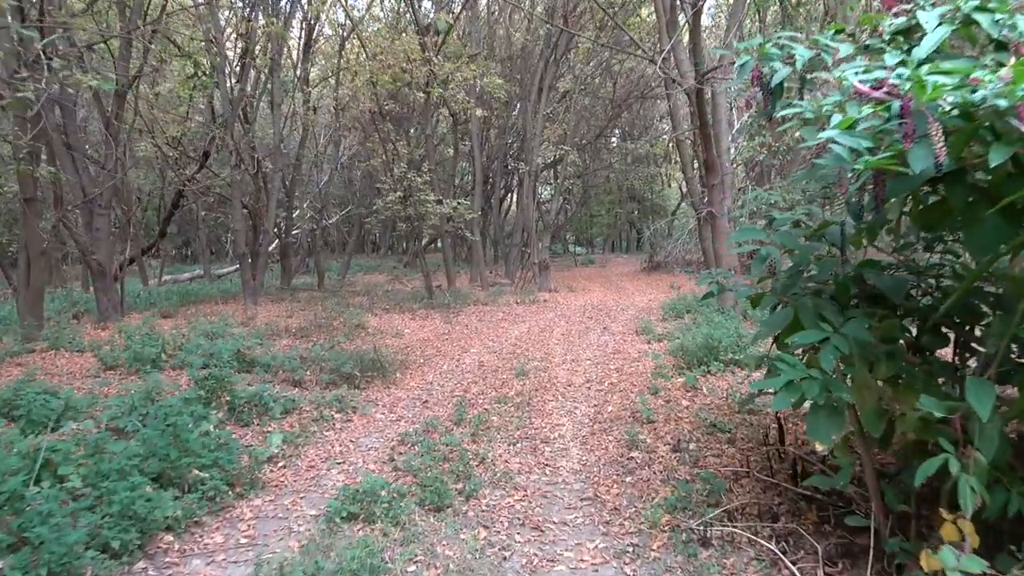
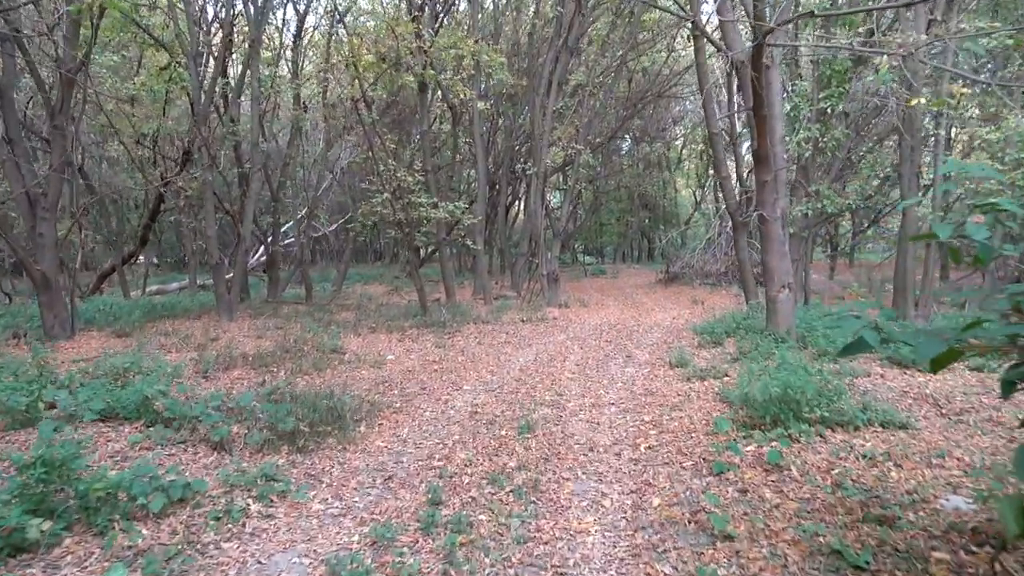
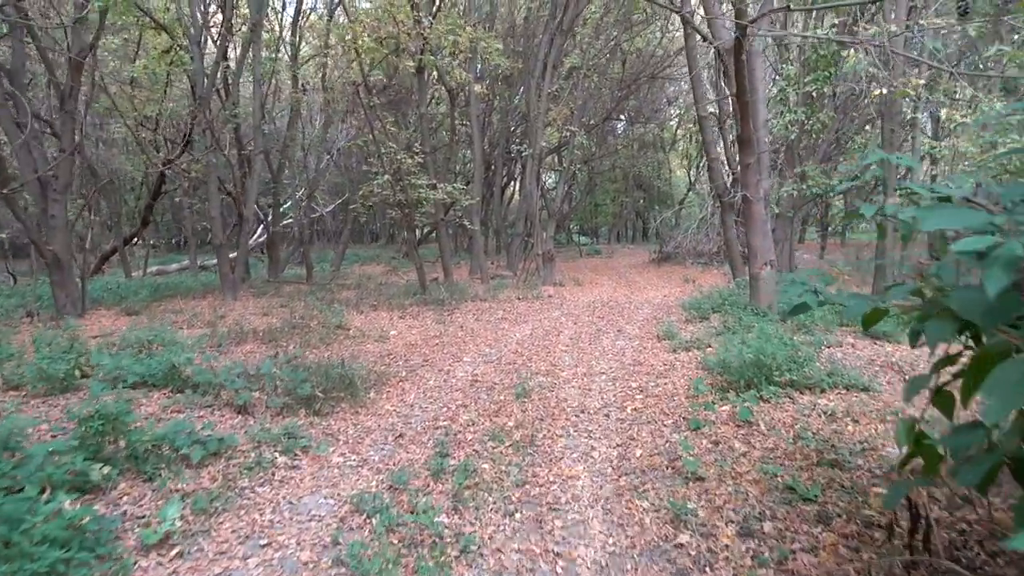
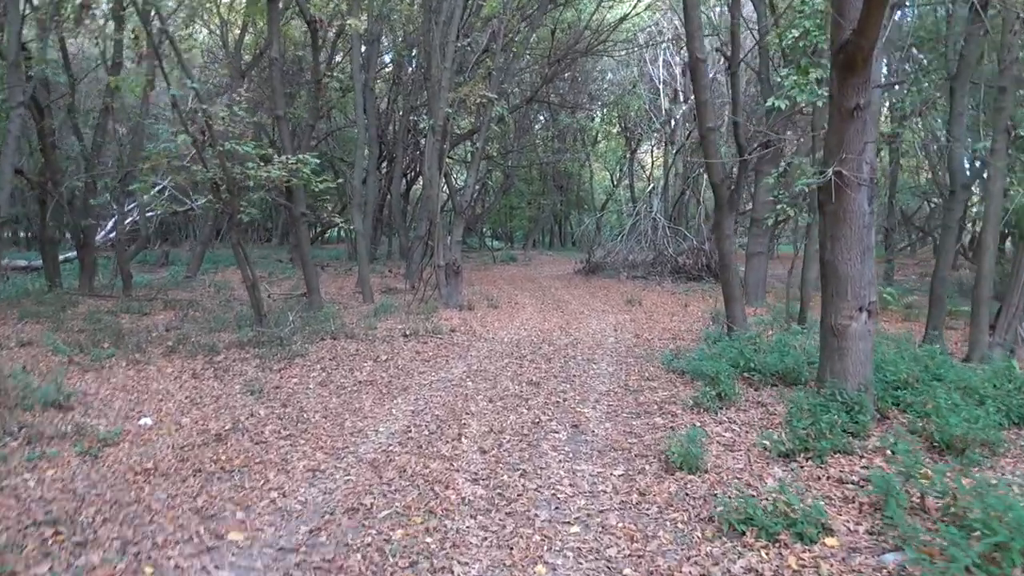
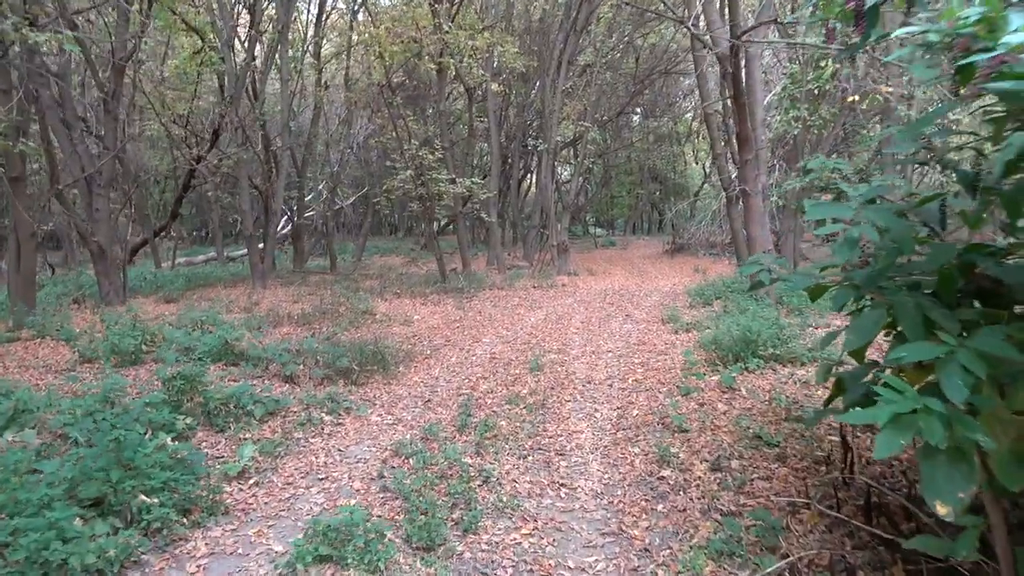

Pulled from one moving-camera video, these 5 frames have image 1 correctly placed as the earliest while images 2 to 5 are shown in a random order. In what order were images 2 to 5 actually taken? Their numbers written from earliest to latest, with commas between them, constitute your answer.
5, 3, 2, 4
